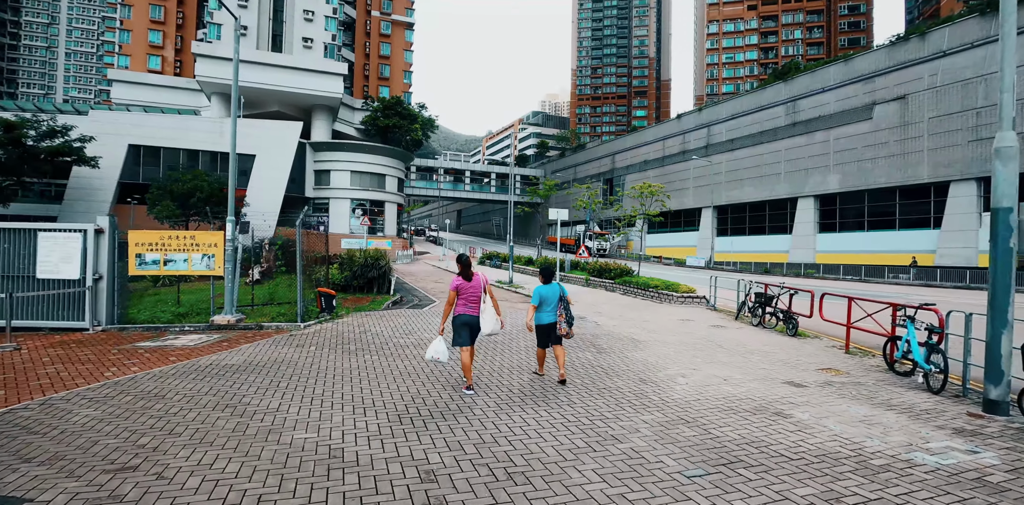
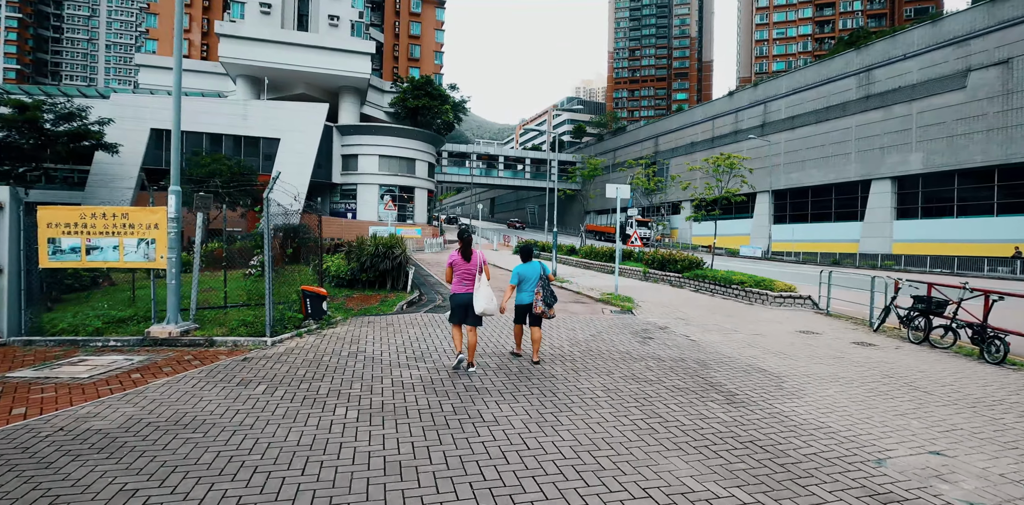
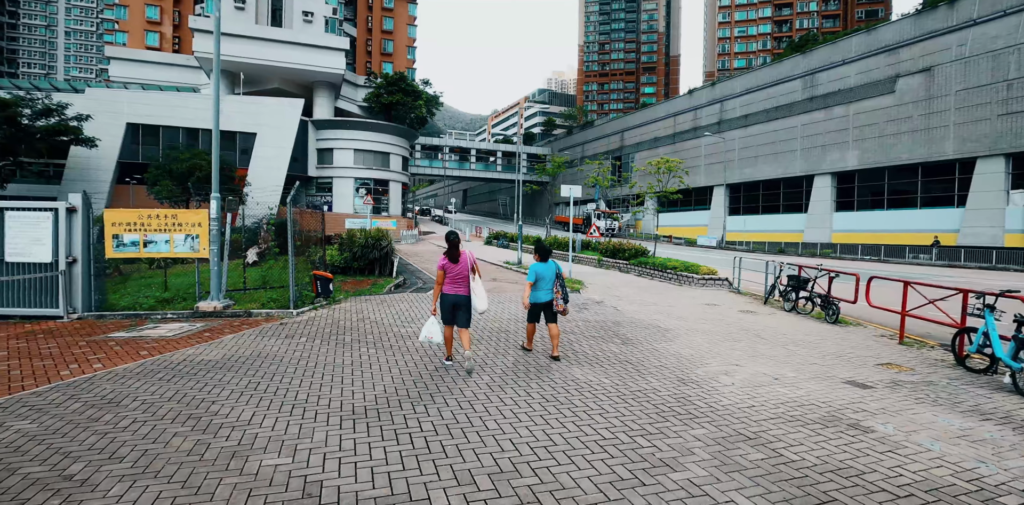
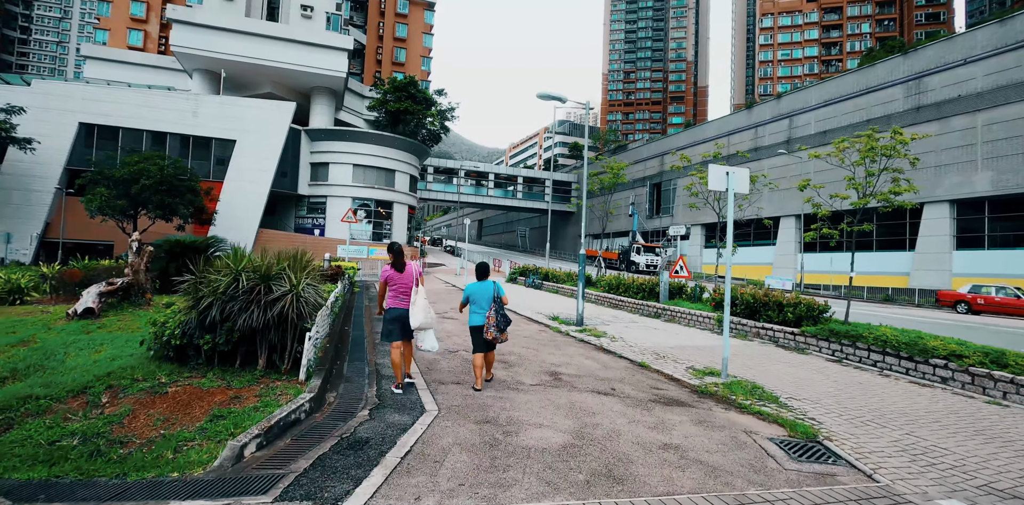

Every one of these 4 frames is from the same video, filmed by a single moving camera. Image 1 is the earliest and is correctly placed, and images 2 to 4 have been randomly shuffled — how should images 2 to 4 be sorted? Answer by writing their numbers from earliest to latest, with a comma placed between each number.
3, 2, 4
